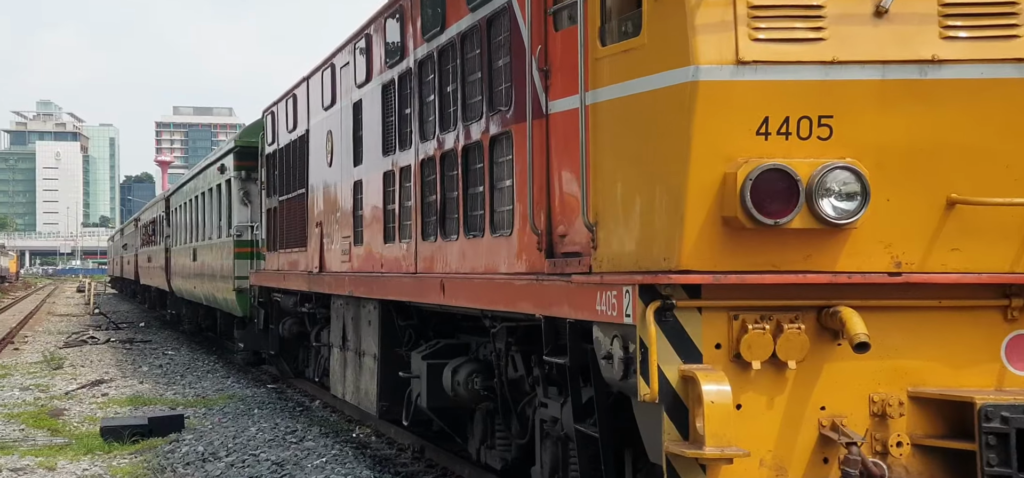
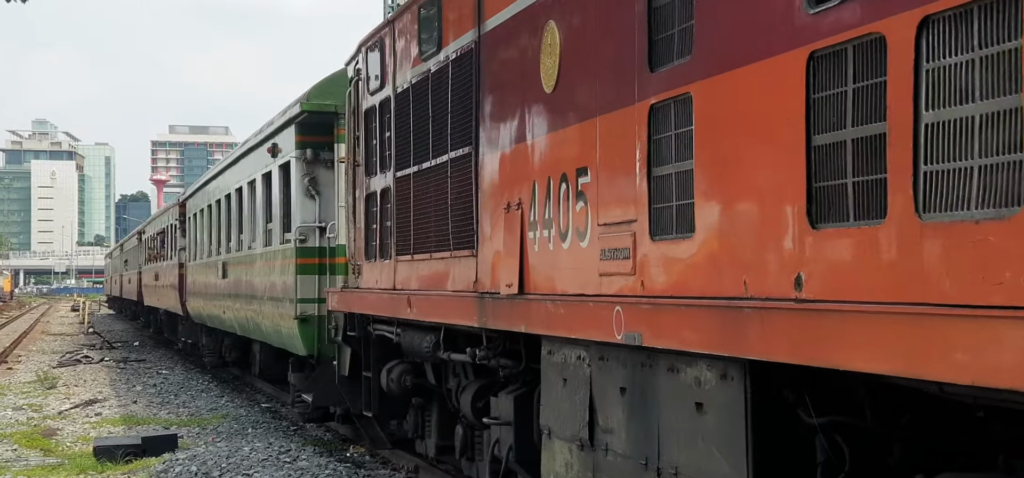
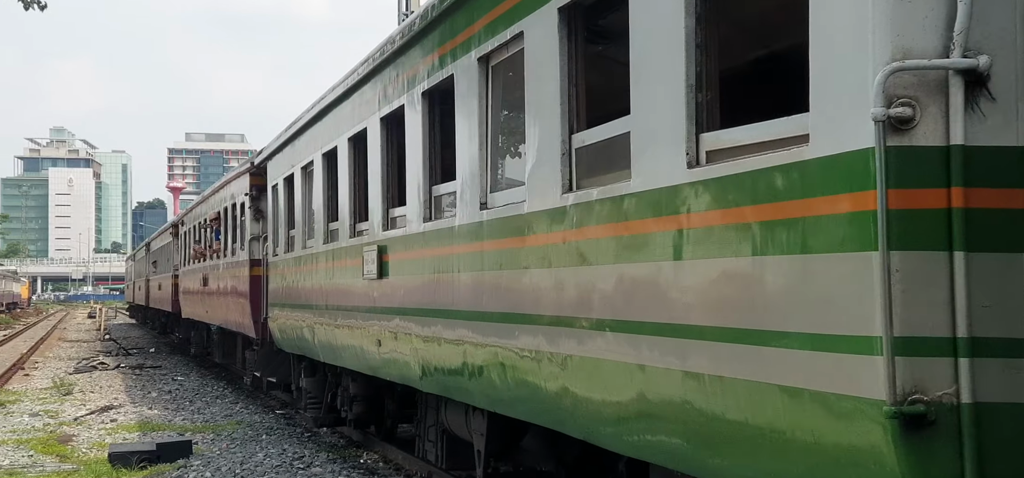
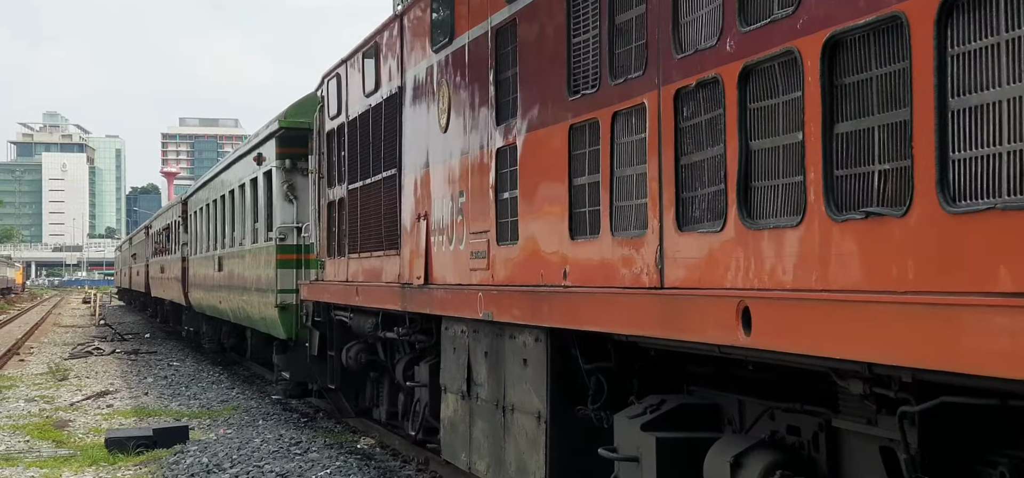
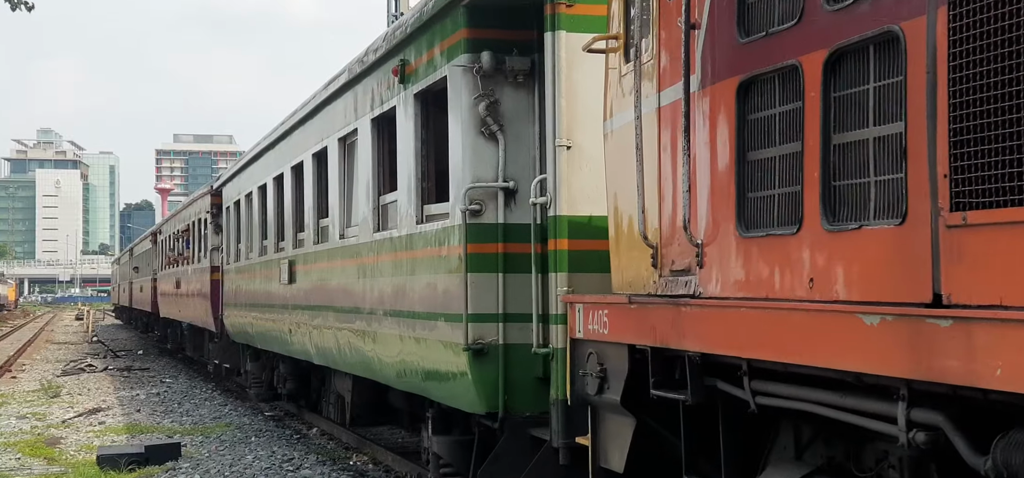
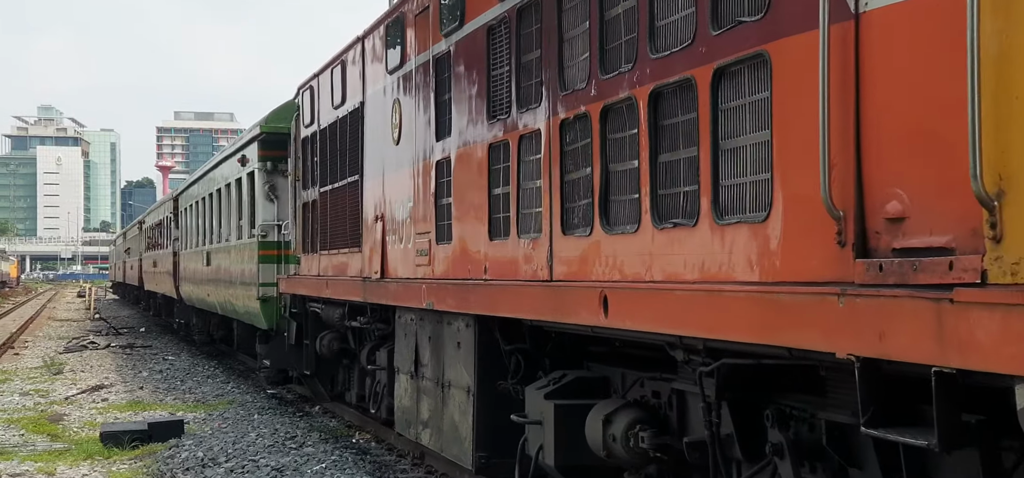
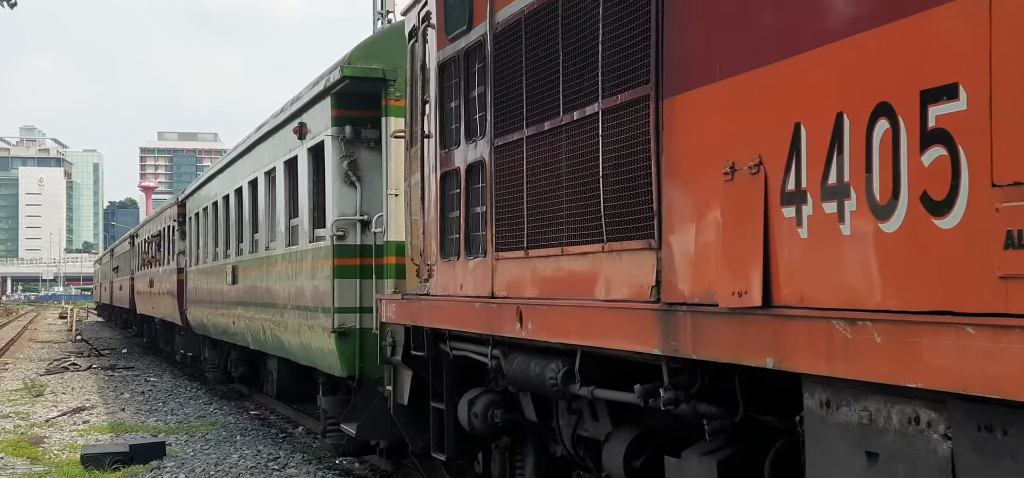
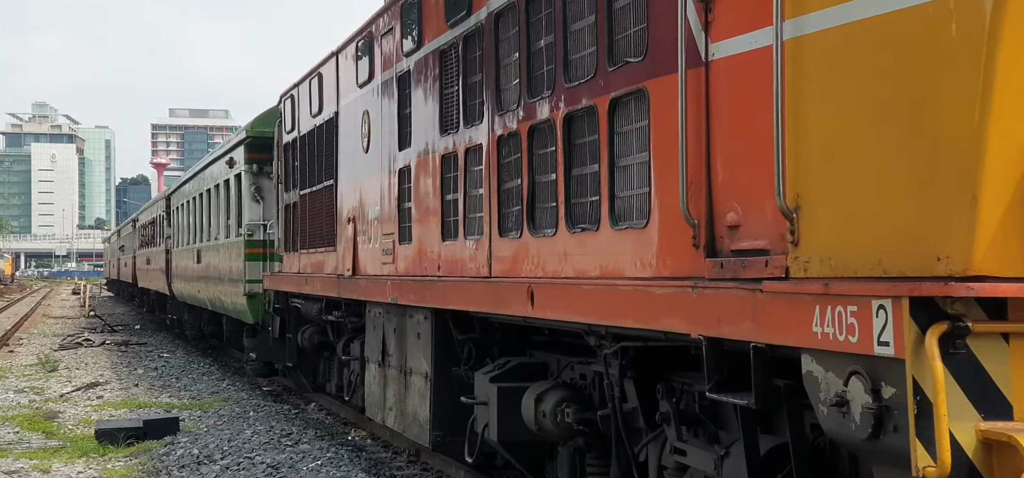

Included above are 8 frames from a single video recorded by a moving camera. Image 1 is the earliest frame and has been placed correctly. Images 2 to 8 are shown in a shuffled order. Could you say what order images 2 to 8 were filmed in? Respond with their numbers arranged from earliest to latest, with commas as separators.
8, 6, 4, 2, 7, 5, 3
